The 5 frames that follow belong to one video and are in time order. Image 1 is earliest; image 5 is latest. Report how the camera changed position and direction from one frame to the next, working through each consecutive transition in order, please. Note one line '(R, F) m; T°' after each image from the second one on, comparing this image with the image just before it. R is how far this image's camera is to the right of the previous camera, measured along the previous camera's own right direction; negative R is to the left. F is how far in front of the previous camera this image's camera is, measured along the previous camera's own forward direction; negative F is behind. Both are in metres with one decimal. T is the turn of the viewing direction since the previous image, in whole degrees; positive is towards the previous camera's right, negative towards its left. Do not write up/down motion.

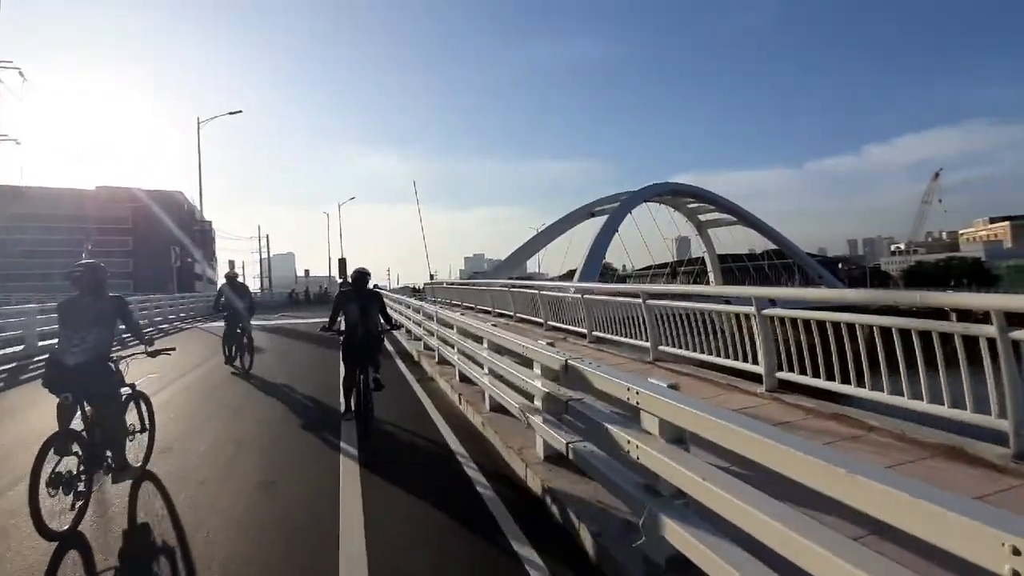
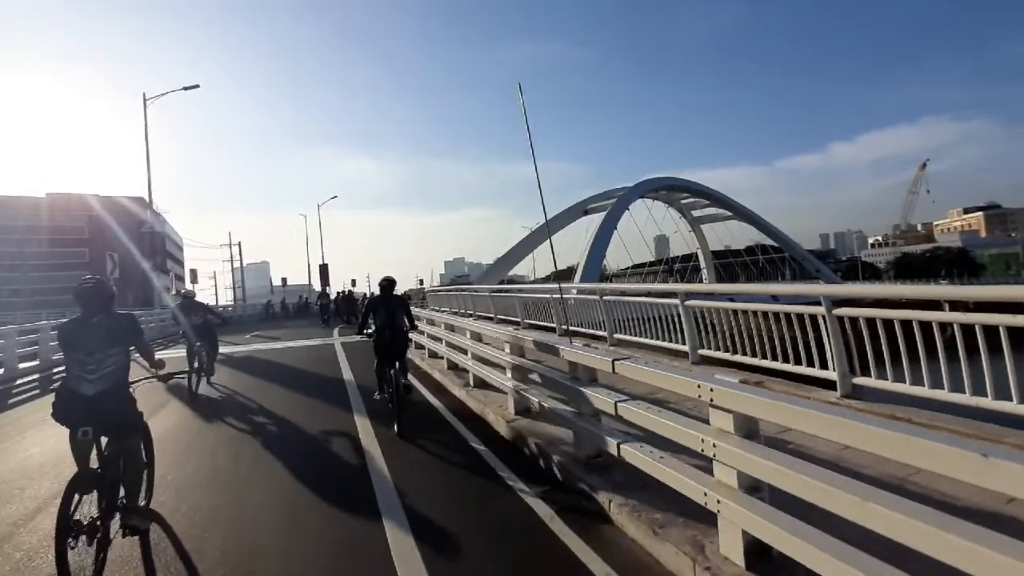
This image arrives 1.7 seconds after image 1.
(-0.3, +1.2) m; +2°
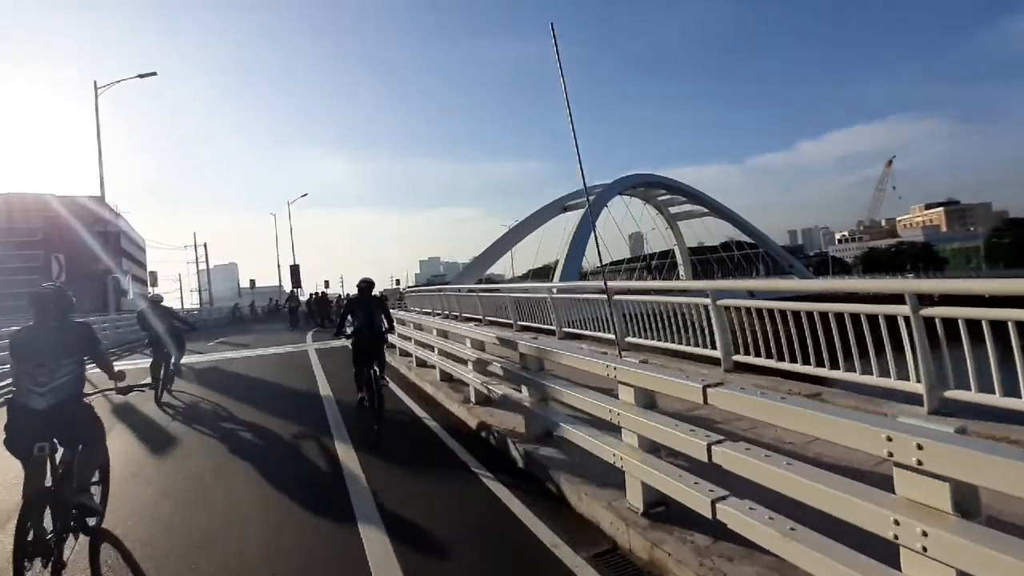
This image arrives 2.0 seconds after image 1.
(-0.1, +0.3) m; +2°
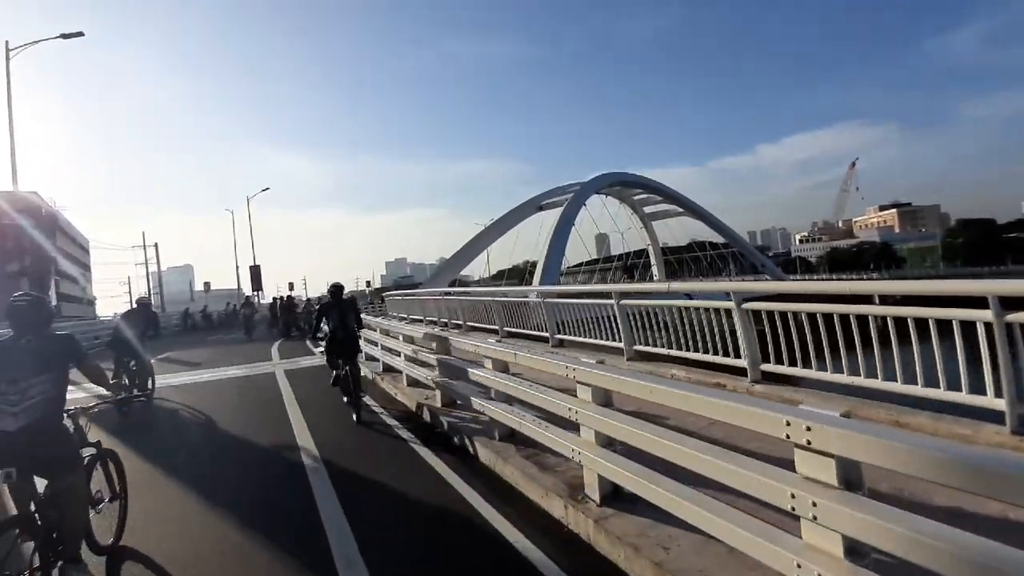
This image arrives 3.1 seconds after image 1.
(-0.3, +0.8) m; +3°
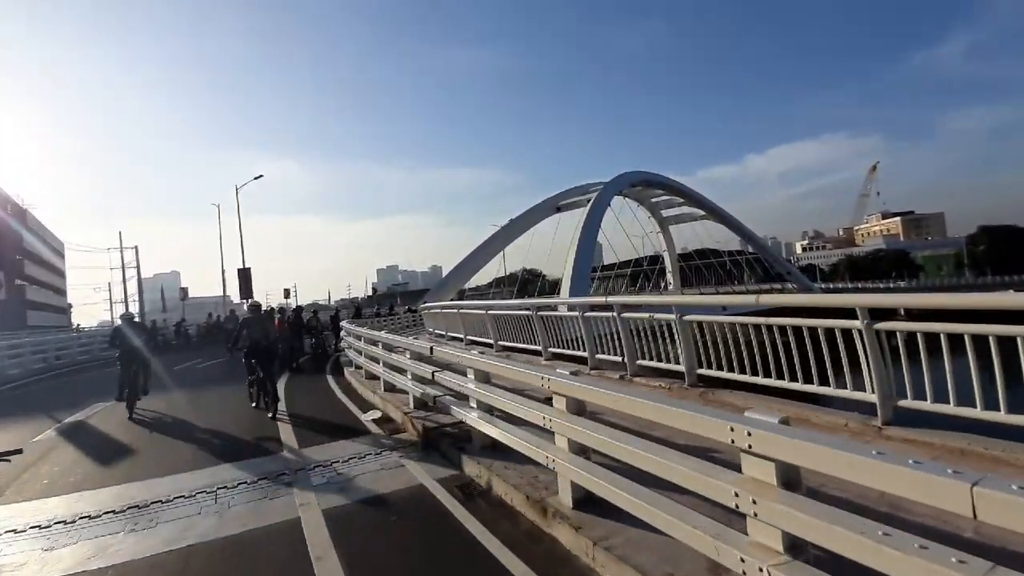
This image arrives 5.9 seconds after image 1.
(-0.5, +1.6) m; 0°
